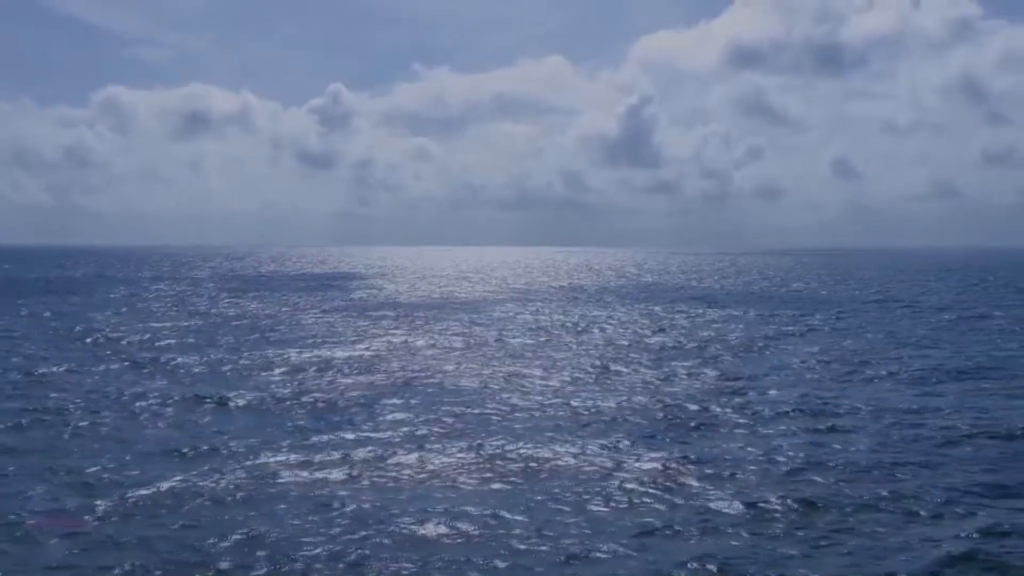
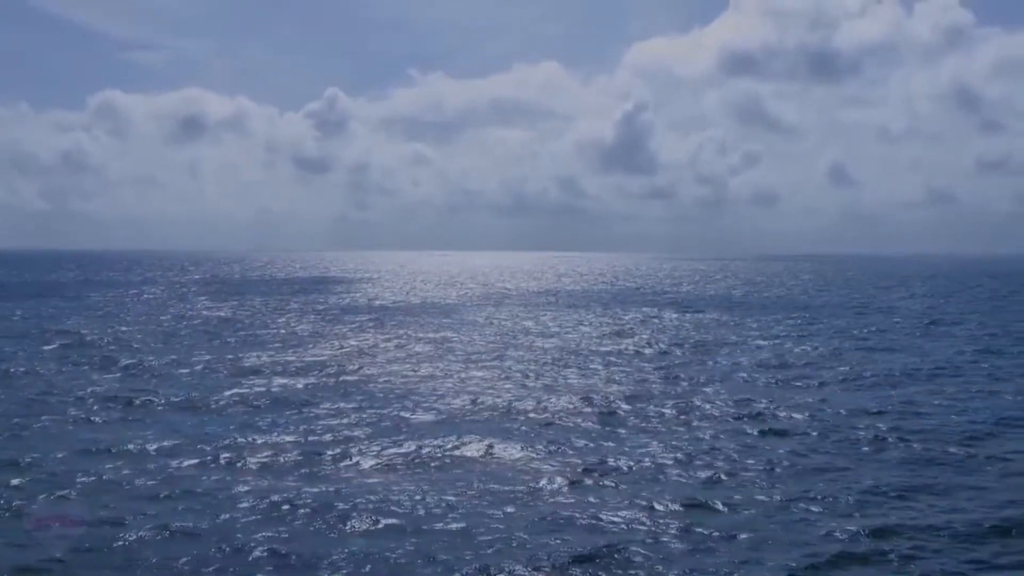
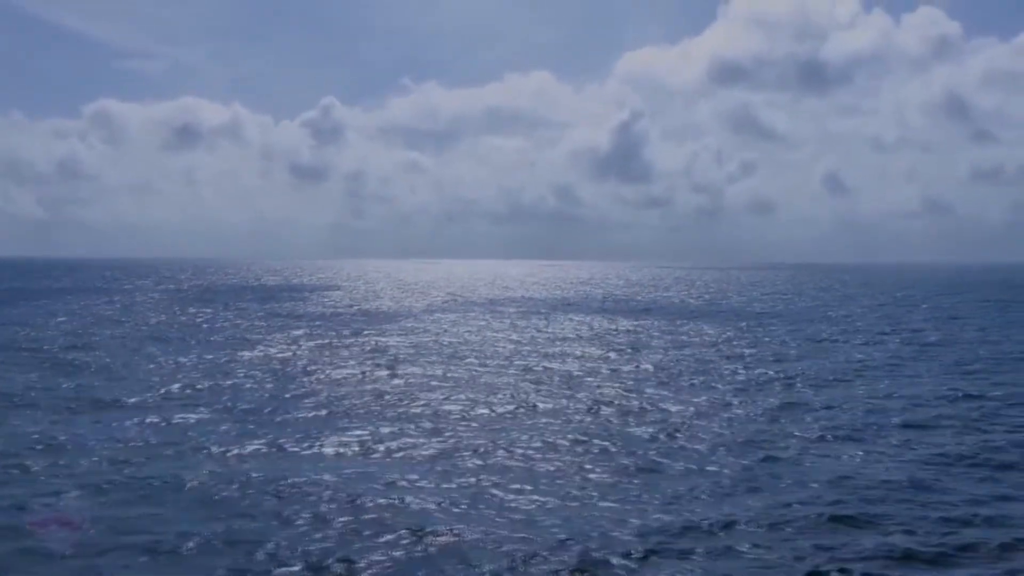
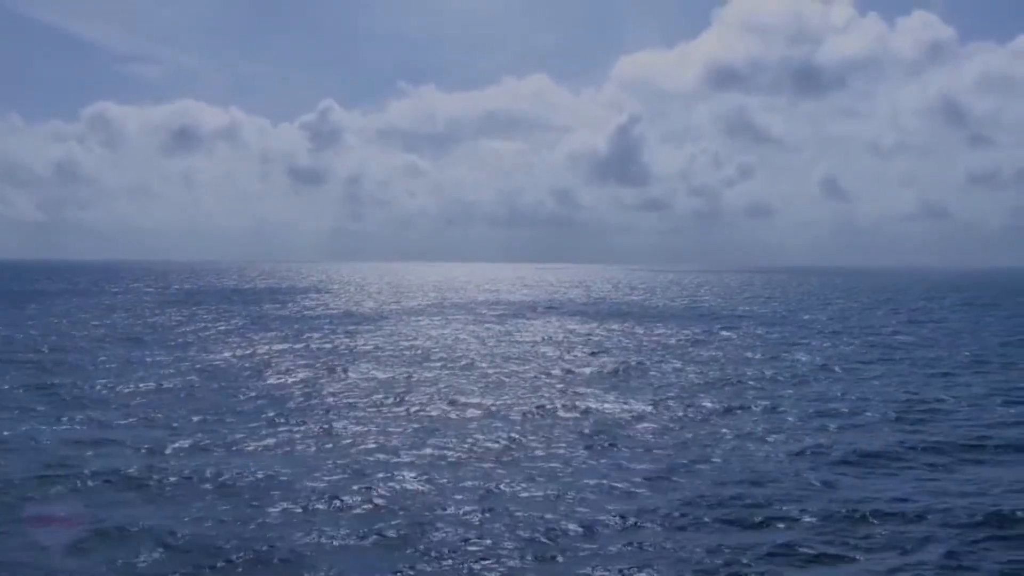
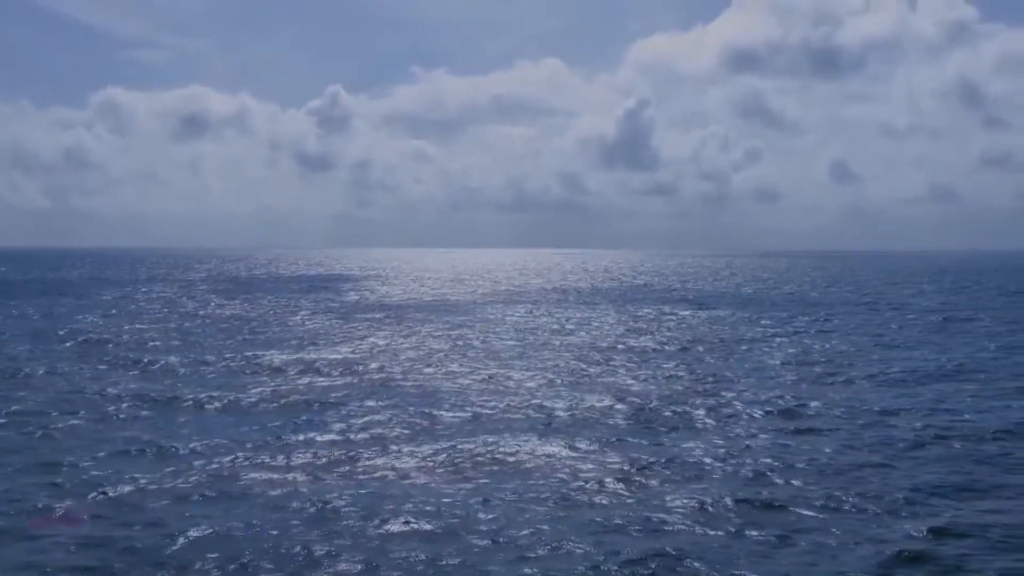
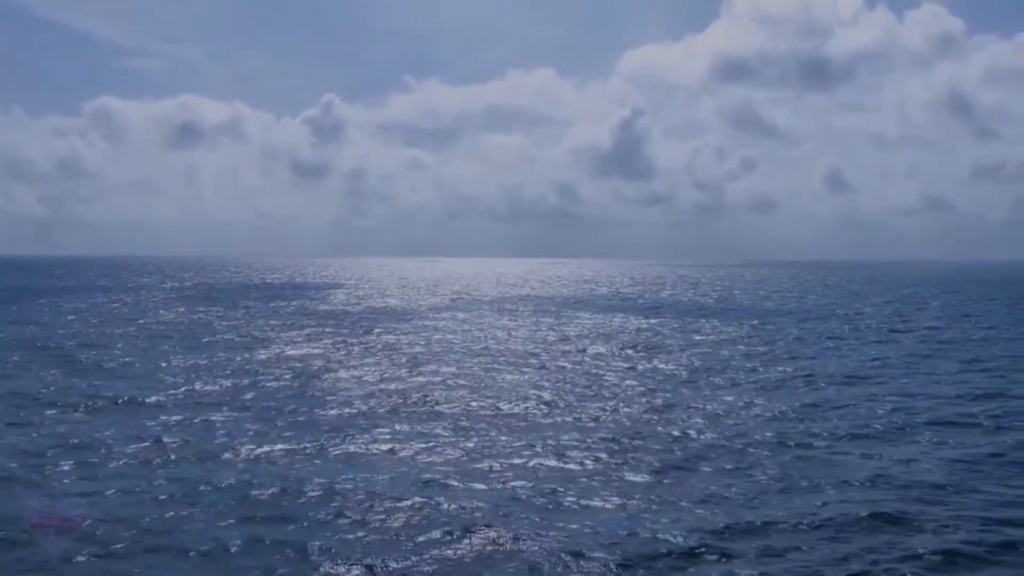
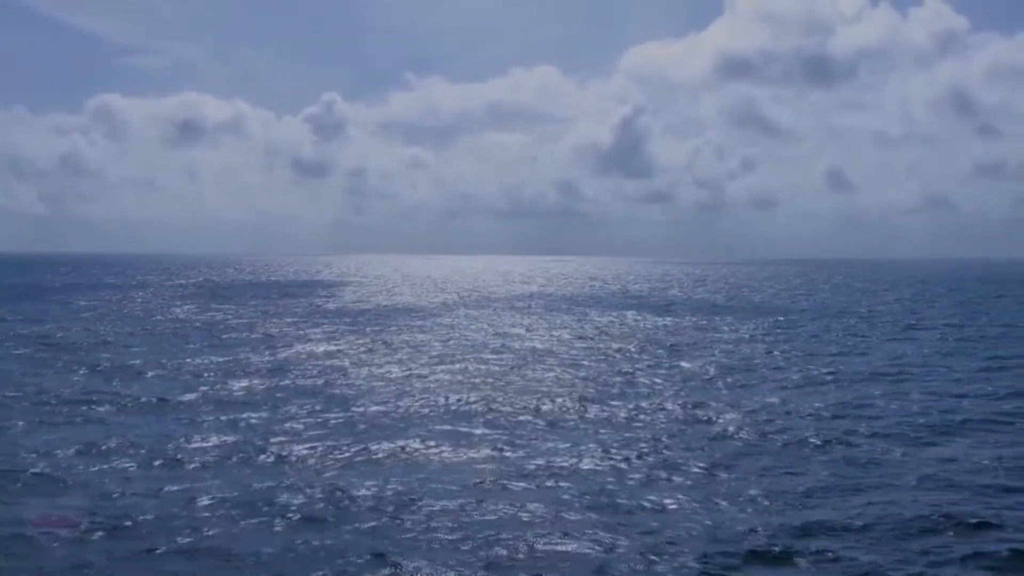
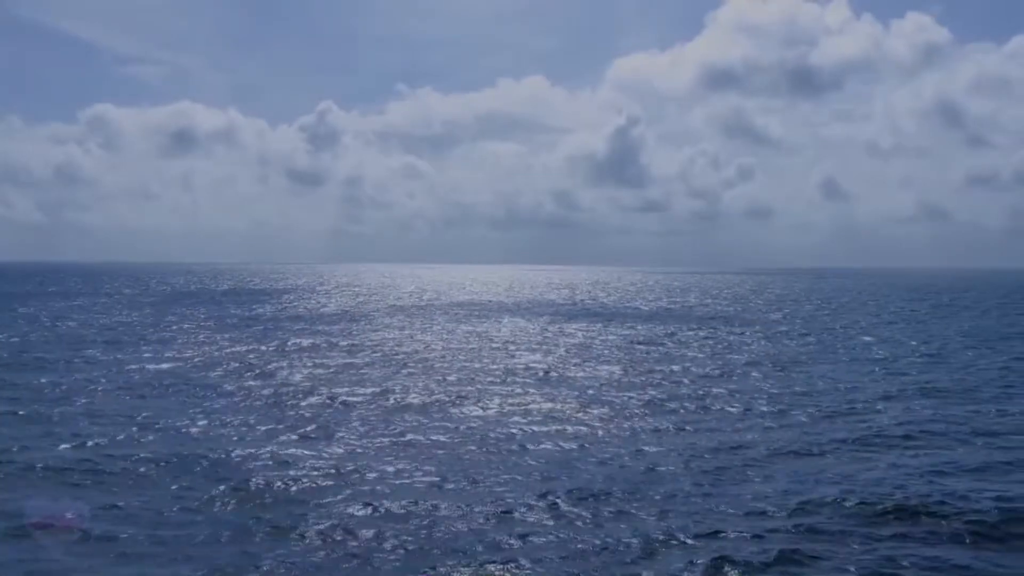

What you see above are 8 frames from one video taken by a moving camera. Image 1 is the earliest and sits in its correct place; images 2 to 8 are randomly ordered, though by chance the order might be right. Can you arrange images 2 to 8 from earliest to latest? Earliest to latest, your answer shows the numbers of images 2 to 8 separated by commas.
5, 2, 7, 6, 3, 4, 8
